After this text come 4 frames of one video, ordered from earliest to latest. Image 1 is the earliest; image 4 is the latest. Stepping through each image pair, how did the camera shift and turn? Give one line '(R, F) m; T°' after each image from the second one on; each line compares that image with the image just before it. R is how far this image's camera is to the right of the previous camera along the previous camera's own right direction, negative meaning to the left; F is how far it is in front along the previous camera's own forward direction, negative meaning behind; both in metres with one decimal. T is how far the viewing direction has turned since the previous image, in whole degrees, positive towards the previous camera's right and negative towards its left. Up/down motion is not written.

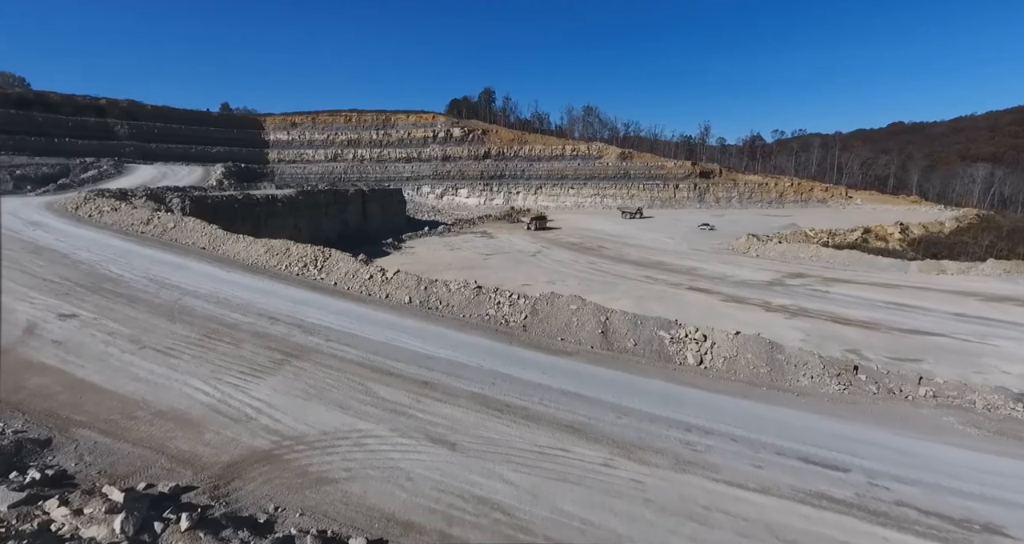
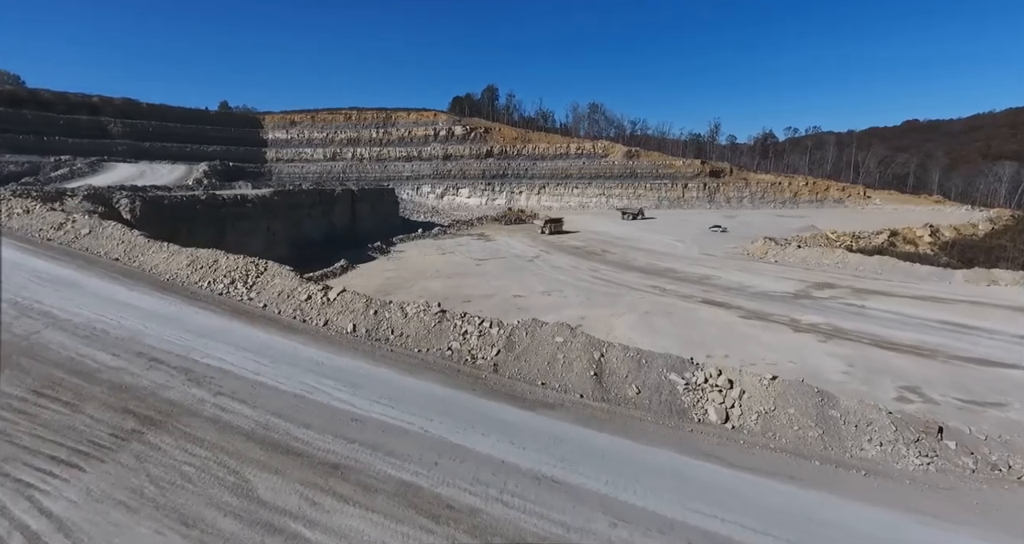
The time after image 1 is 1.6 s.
(+0.5, +1.8) m; -1°
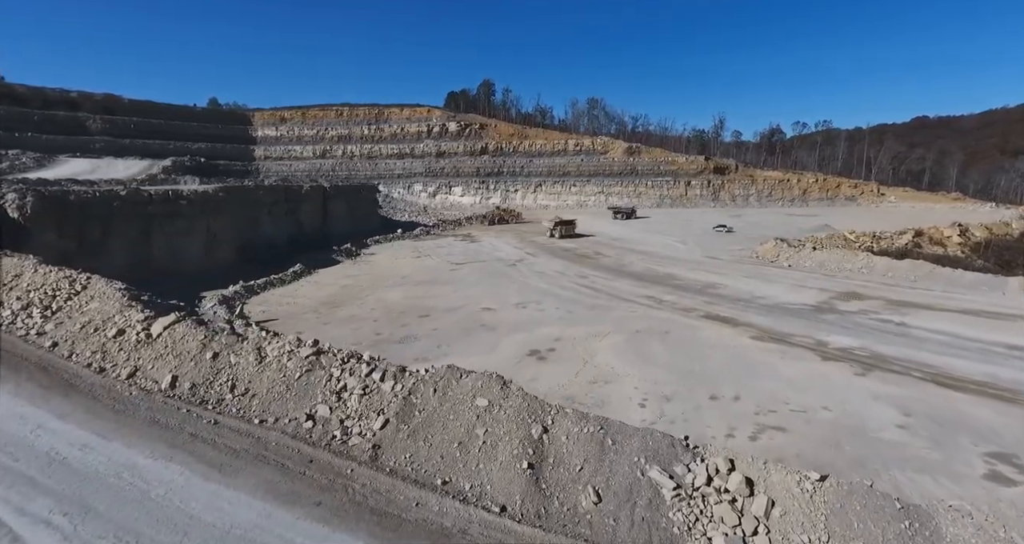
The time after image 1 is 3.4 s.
(+1.0, +2.4) m; 0°
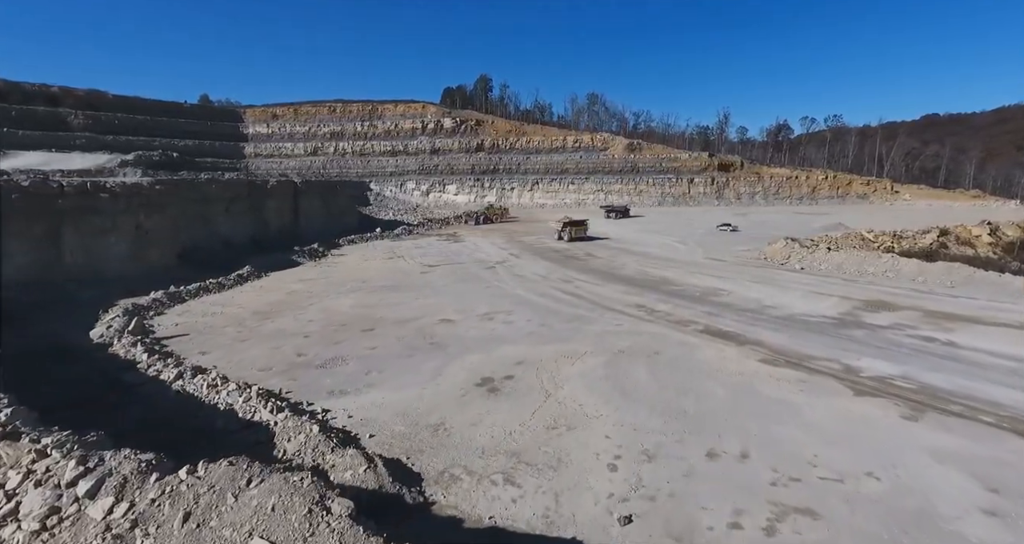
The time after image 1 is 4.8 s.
(+1.0, +2.1) m; 0°
